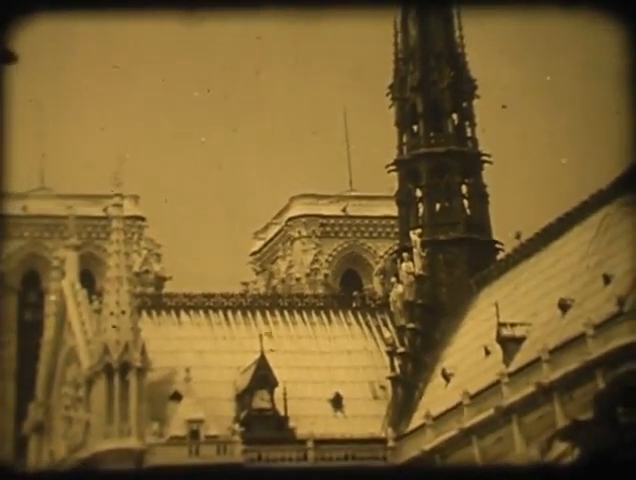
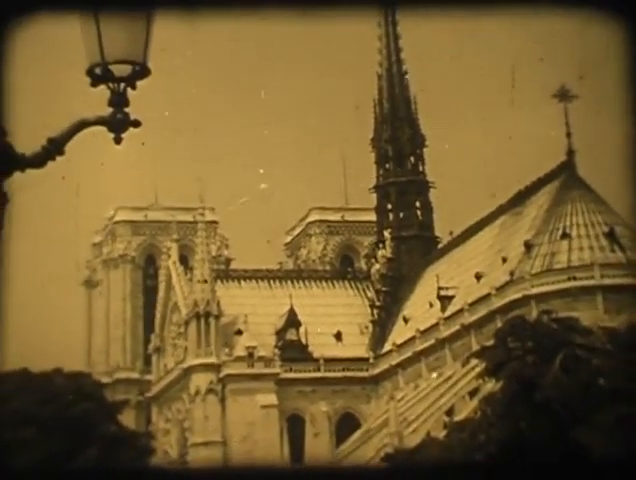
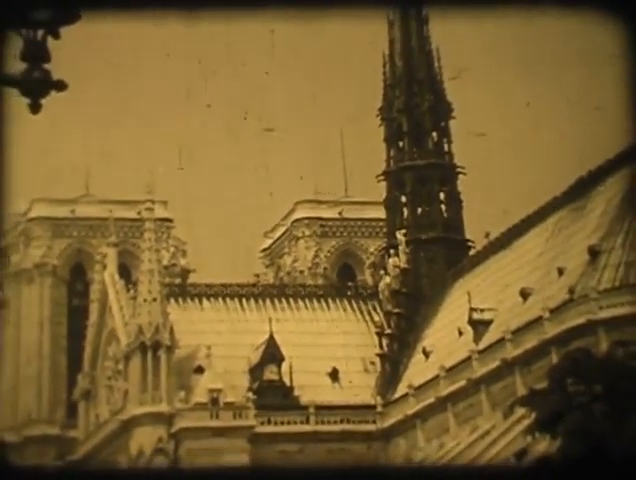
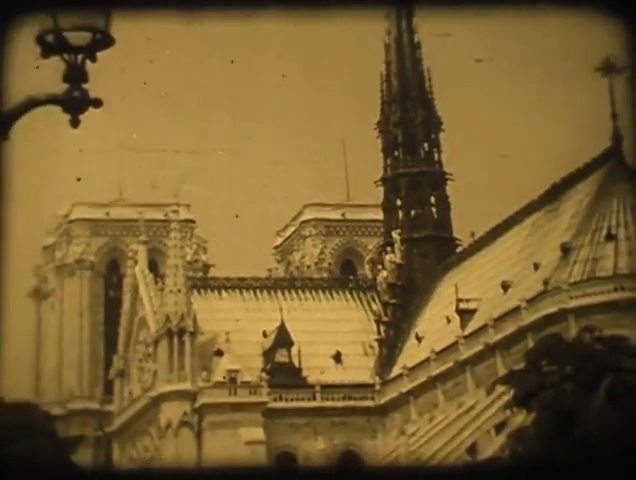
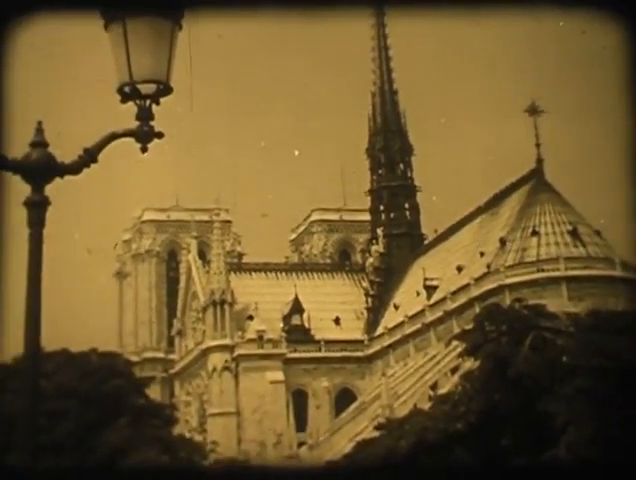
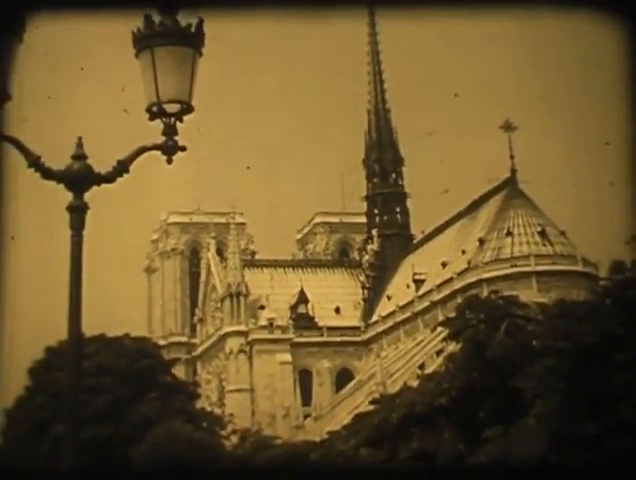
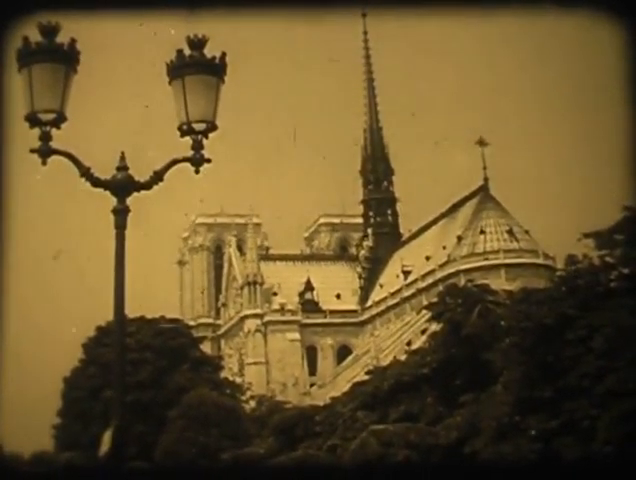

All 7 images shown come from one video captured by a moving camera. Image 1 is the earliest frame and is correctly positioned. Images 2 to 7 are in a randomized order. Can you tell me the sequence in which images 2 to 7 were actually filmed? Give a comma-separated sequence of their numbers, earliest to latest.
3, 4, 2, 5, 6, 7
